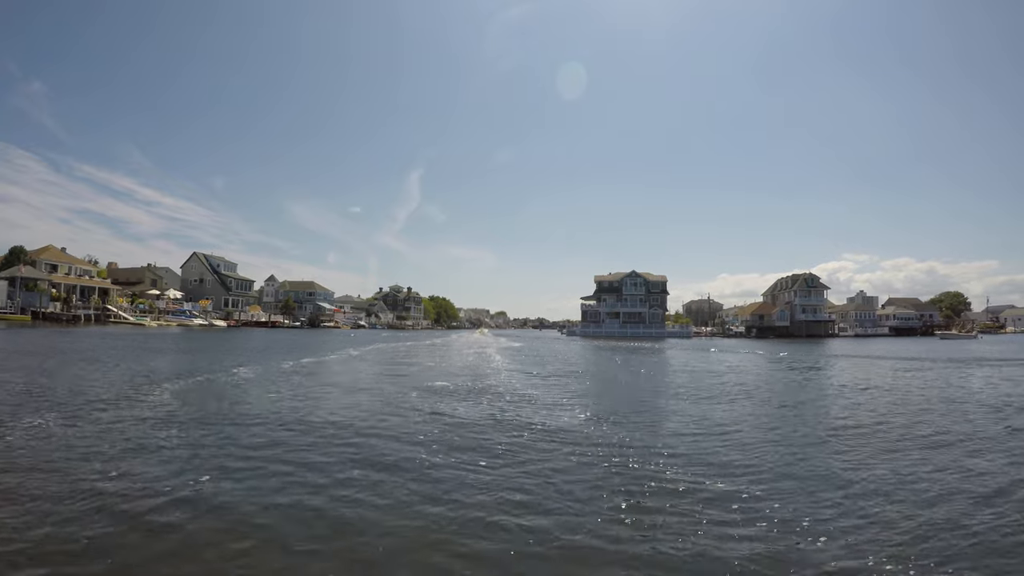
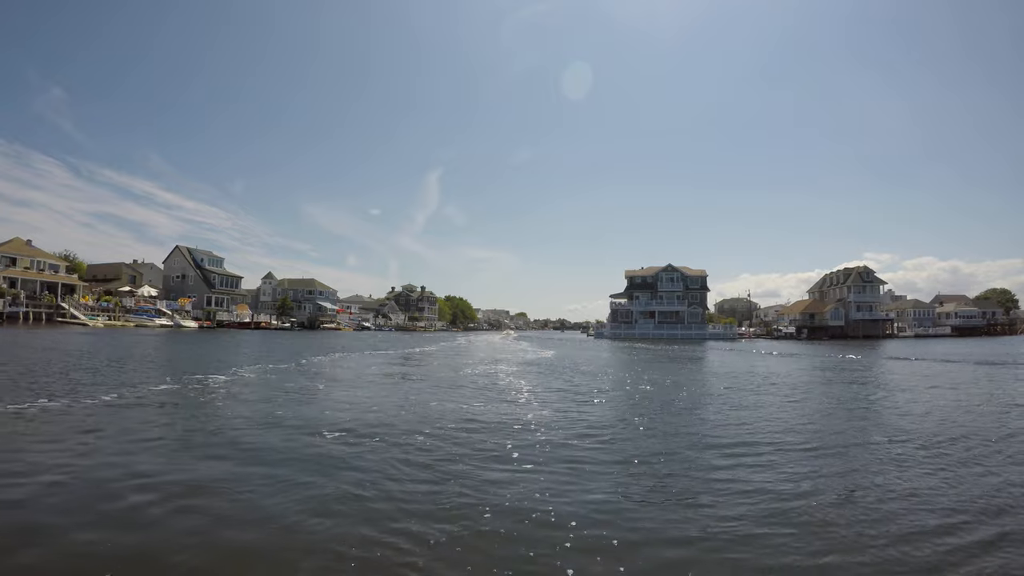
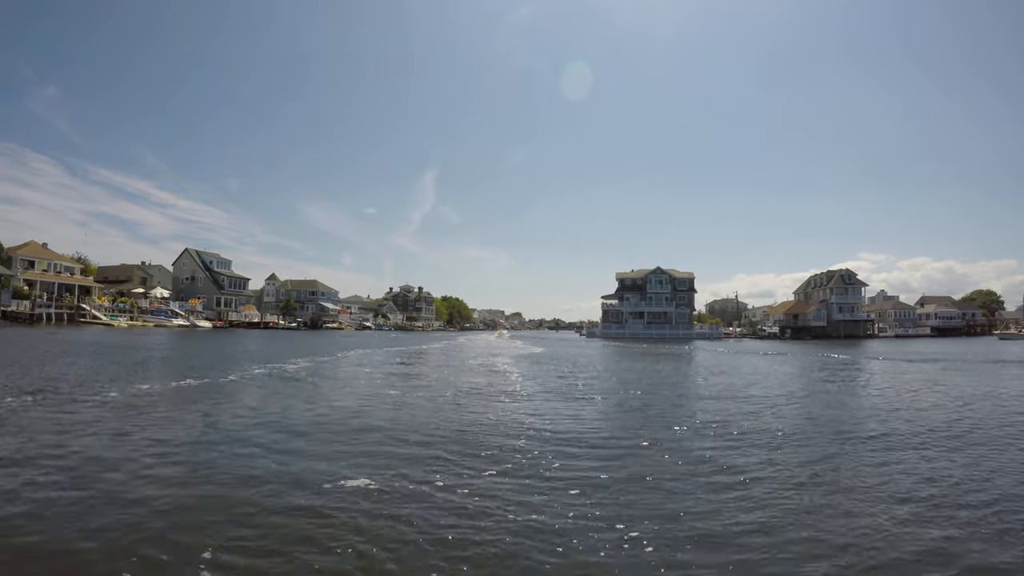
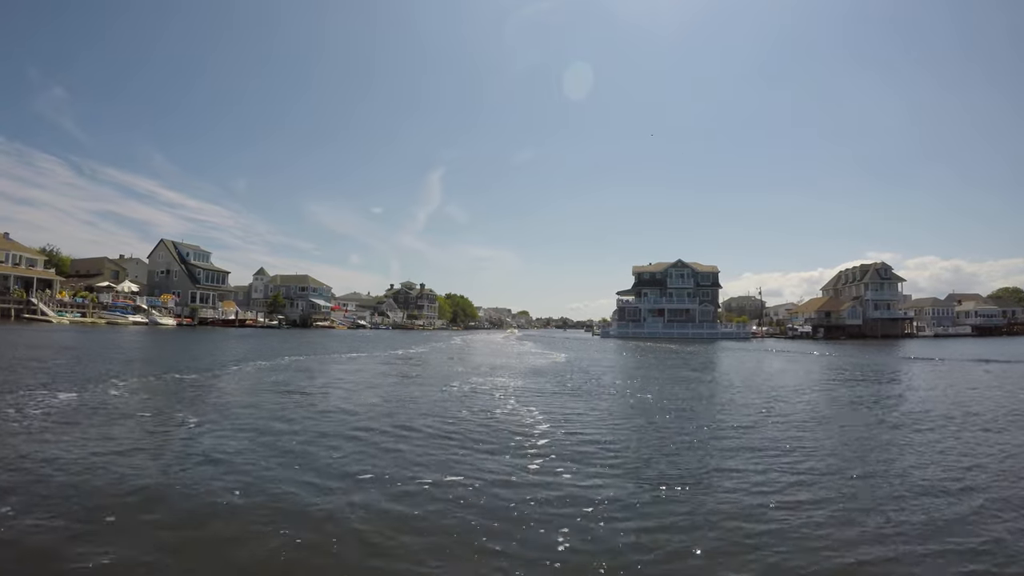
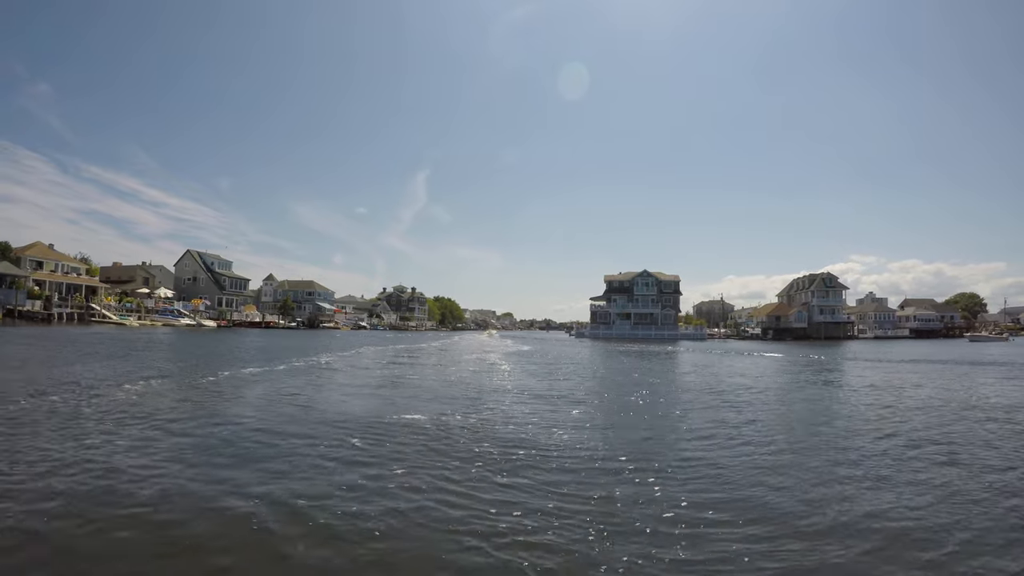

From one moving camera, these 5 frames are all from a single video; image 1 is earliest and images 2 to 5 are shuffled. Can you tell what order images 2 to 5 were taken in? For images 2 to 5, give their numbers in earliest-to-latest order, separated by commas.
5, 3, 2, 4
